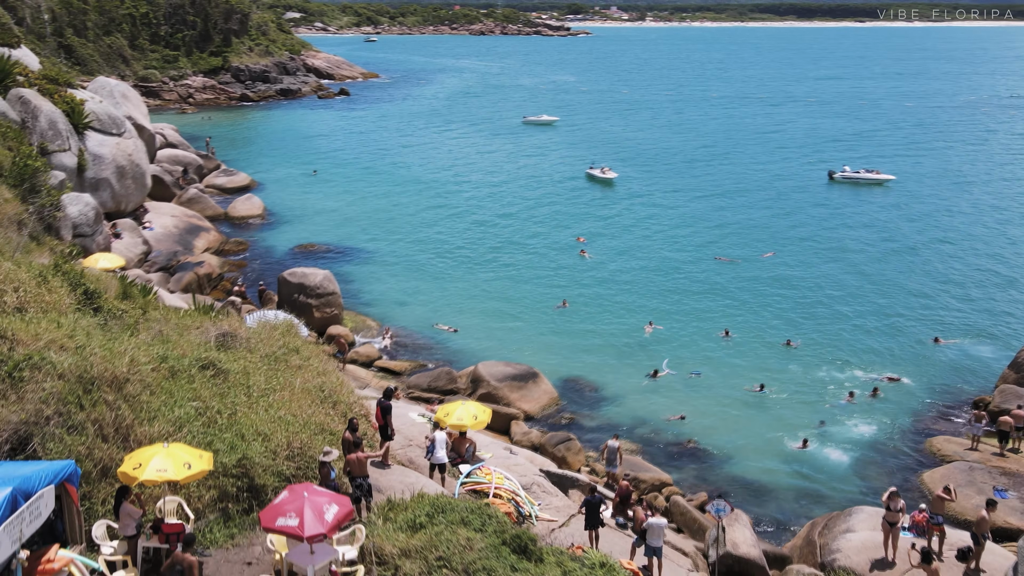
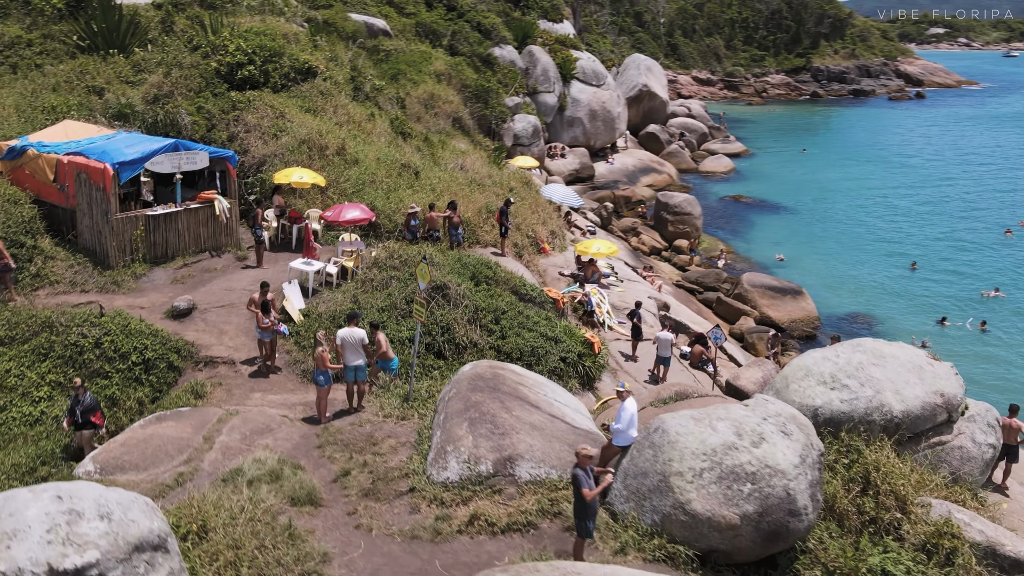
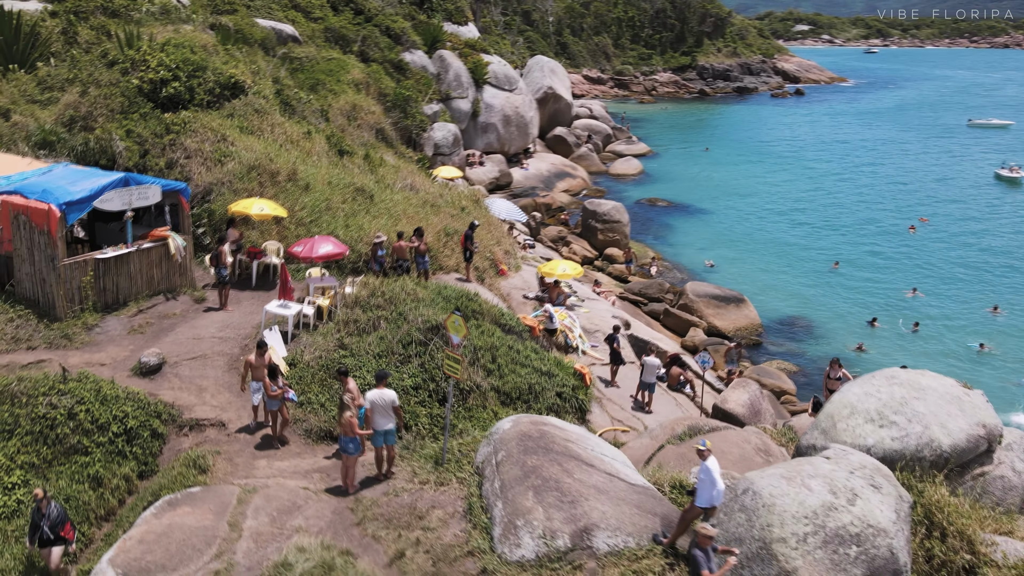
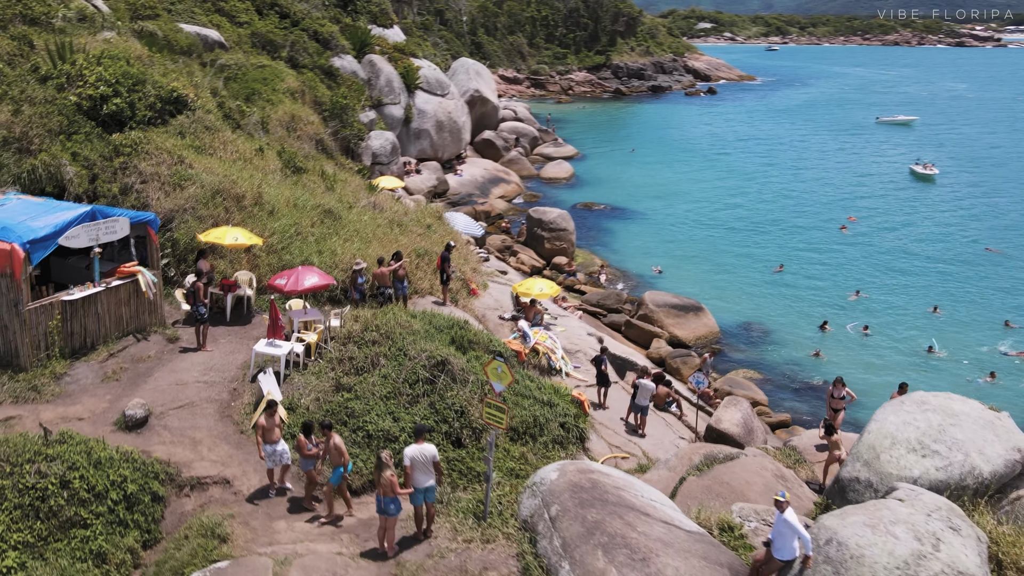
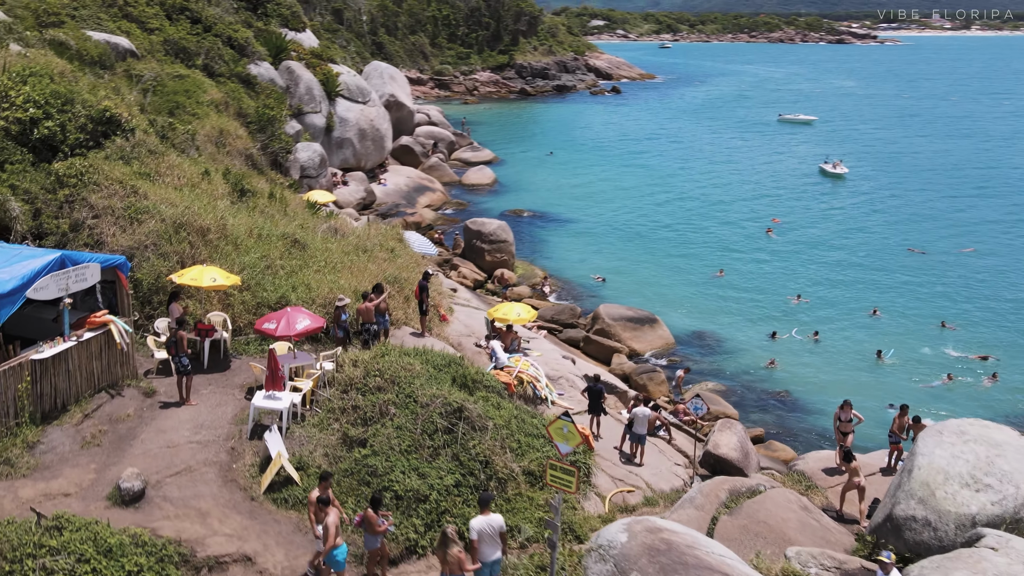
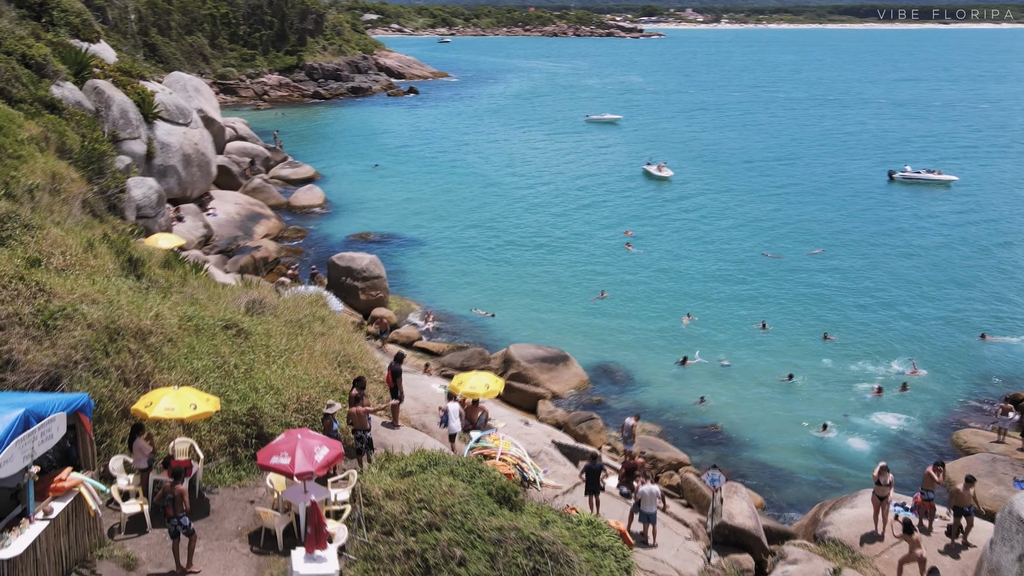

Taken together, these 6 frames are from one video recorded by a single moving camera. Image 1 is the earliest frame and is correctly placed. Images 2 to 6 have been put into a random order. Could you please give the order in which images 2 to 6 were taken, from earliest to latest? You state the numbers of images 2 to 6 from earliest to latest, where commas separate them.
6, 5, 4, 3, 2
